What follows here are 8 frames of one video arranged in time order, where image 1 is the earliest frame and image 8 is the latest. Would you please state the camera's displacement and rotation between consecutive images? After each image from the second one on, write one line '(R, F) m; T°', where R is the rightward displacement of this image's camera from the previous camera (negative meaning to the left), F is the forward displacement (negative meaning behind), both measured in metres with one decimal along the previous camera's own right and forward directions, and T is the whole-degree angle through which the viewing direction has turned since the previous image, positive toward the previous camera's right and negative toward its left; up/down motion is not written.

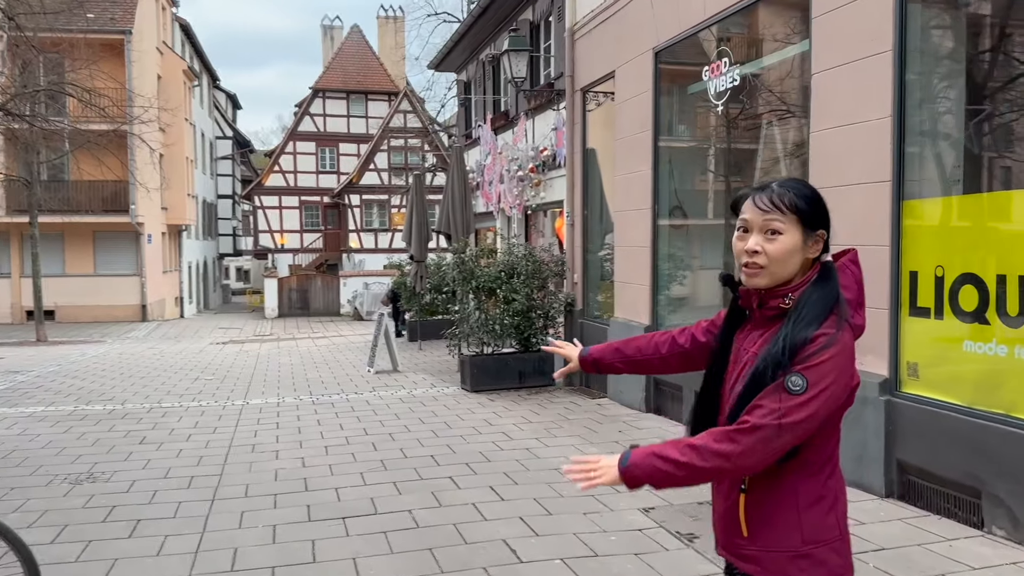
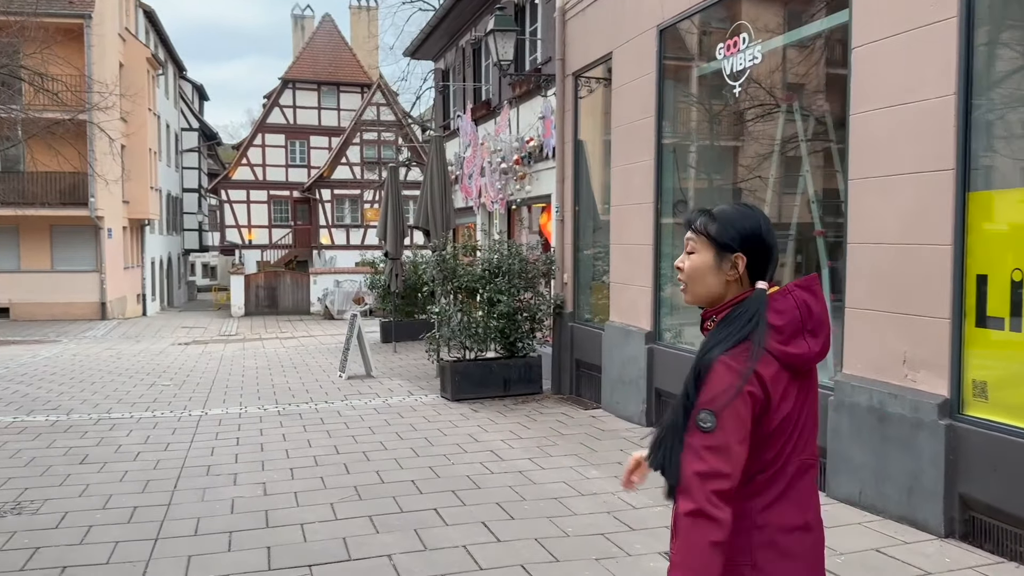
(-0.1, +0.7) m; +2°
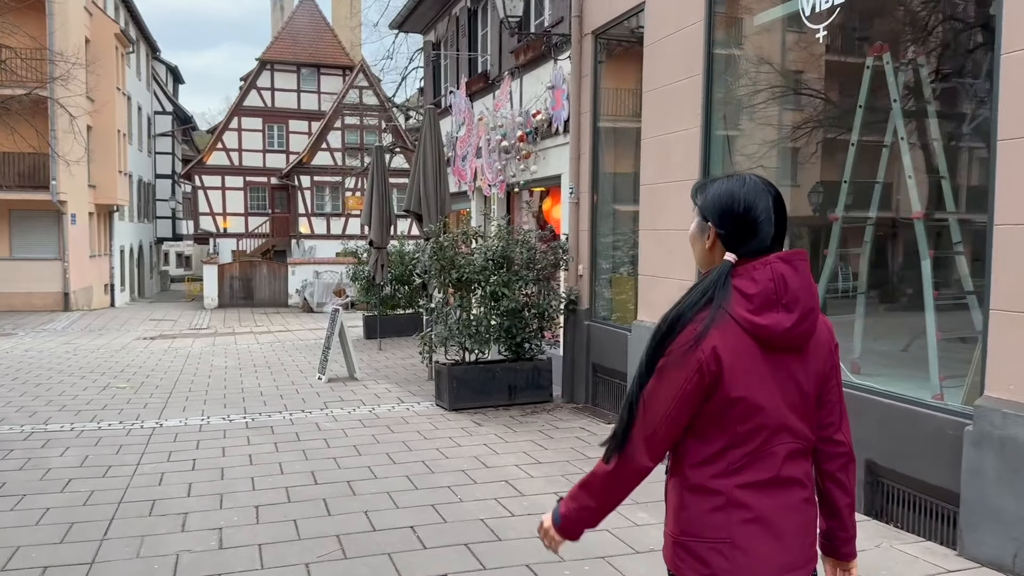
(-0.2, +1.2) m; +1°
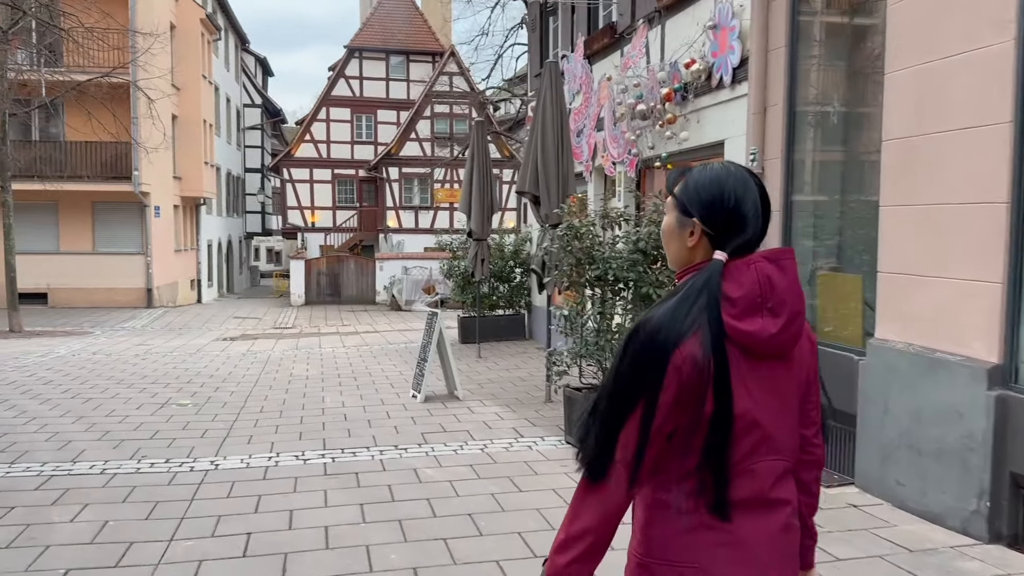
(-0.5, +1.9) m; -6°
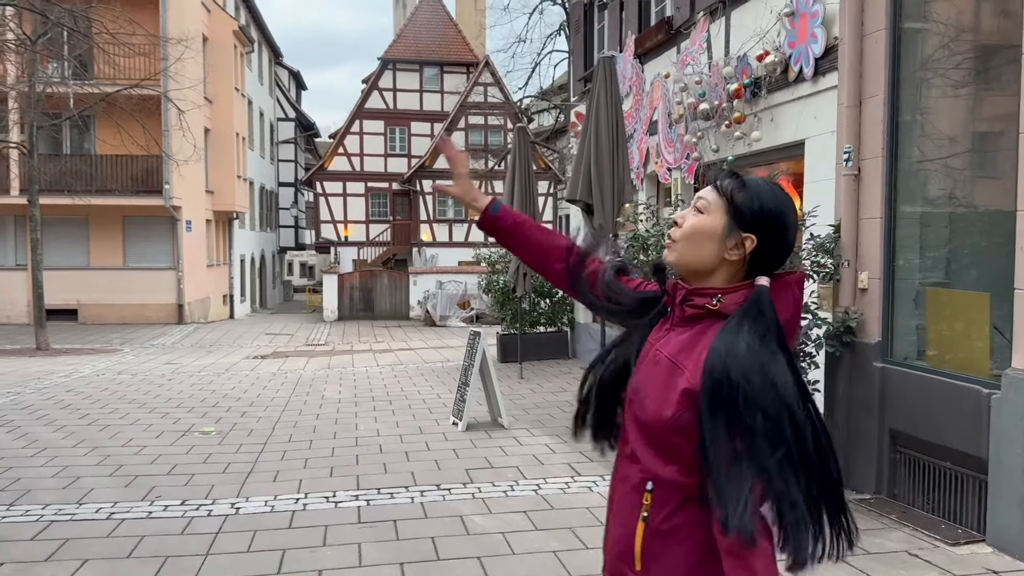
(-0.2, +0.7) m; -2°
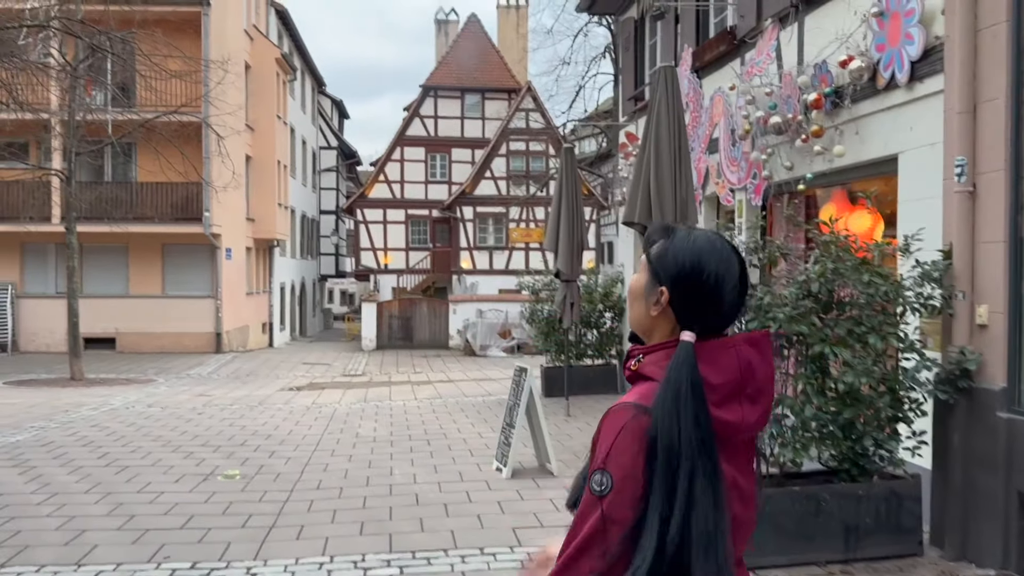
(-0.1, +0.6) m; -3°
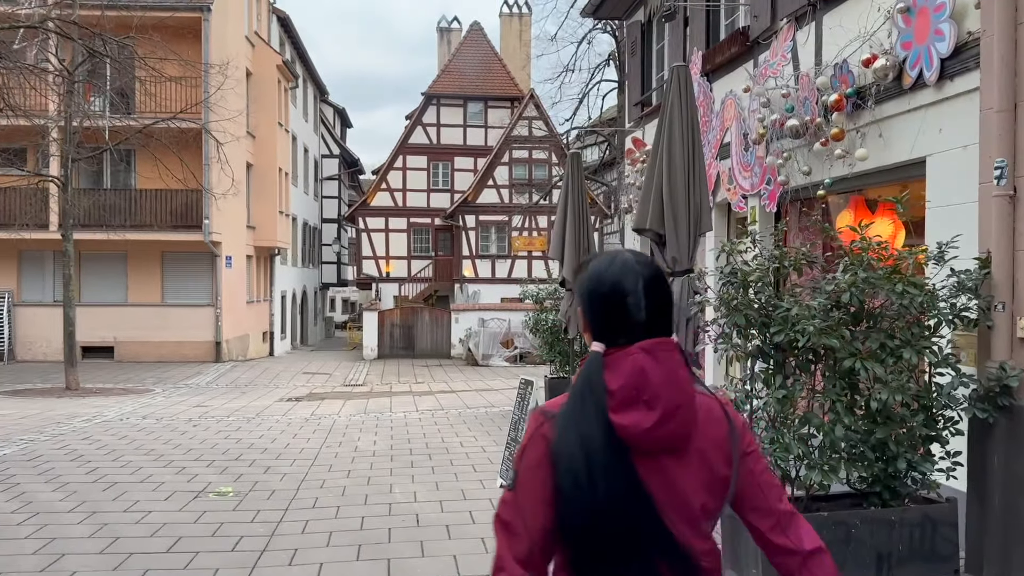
(0.0, +0.3) m; 0°
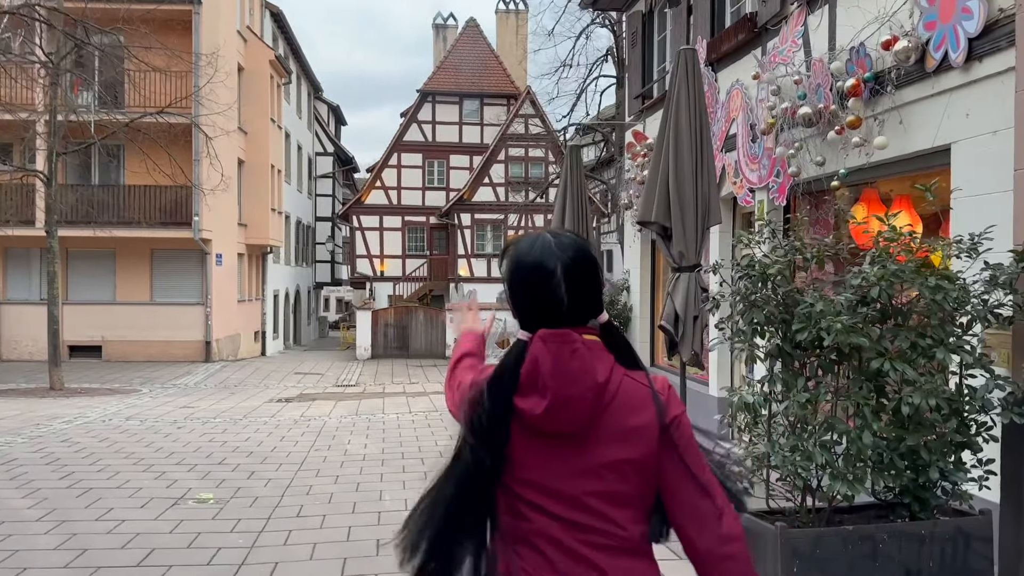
(0.0, +0.3) m; 0°
